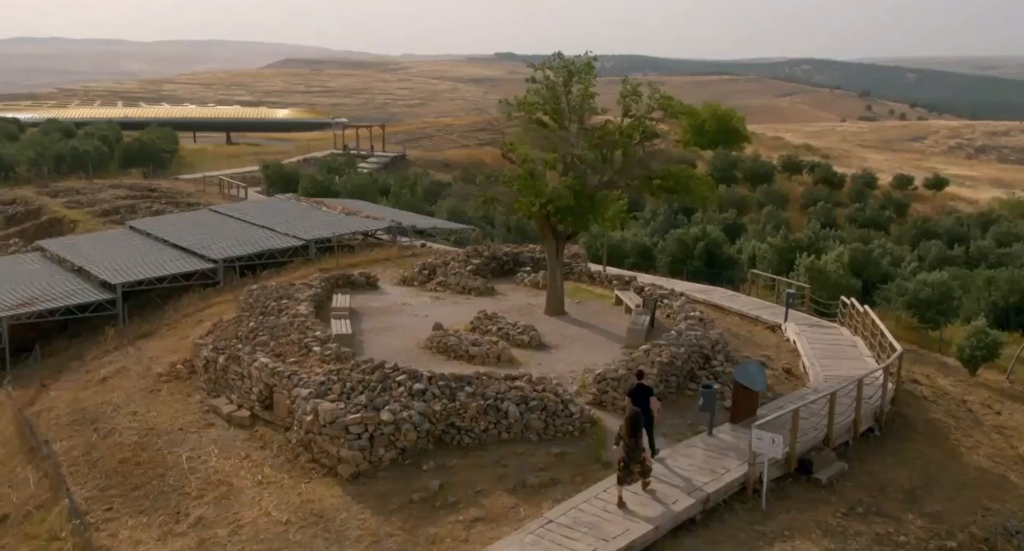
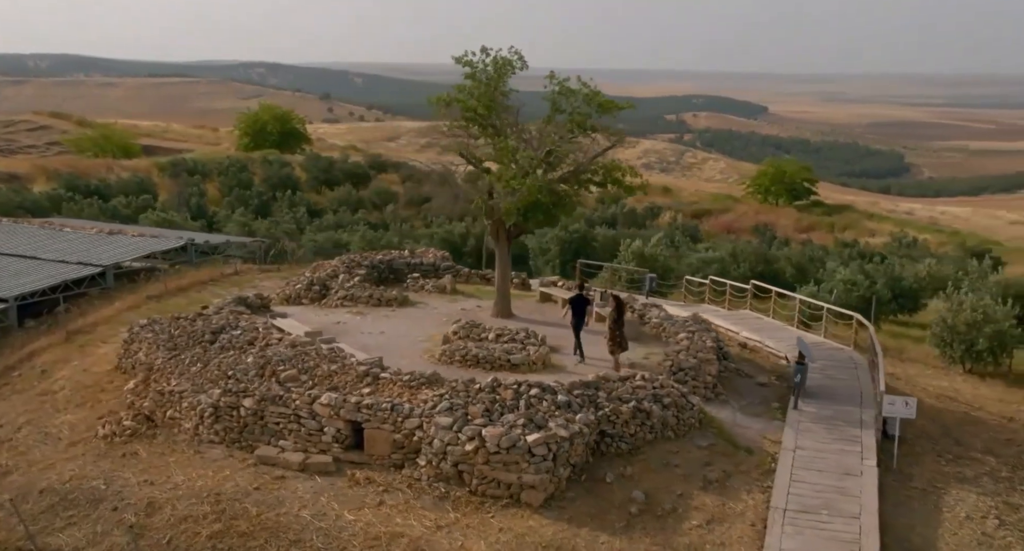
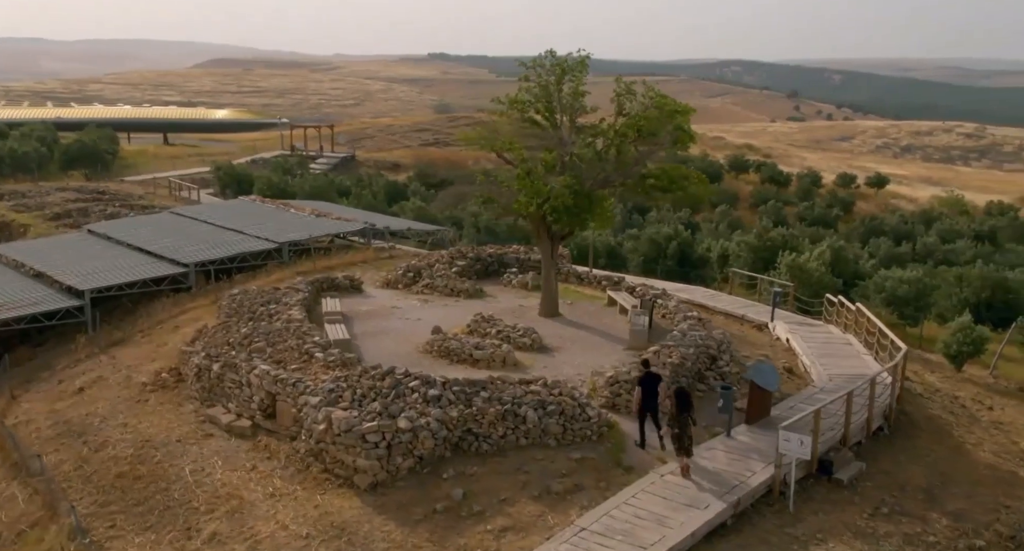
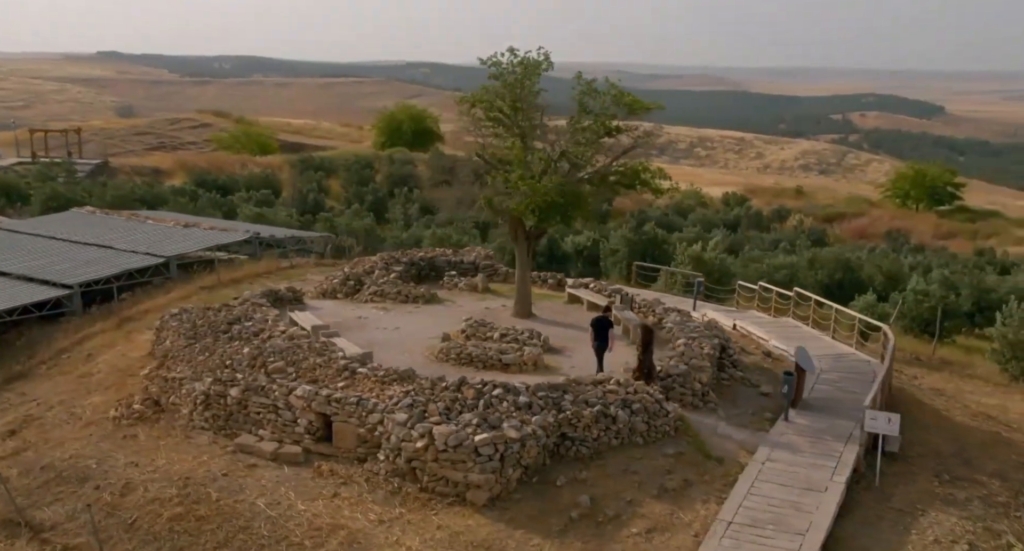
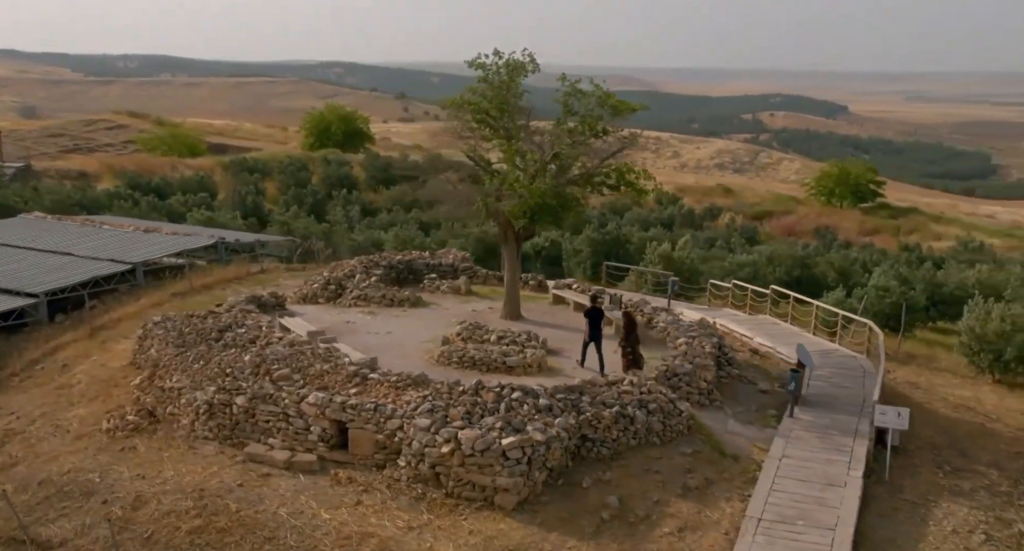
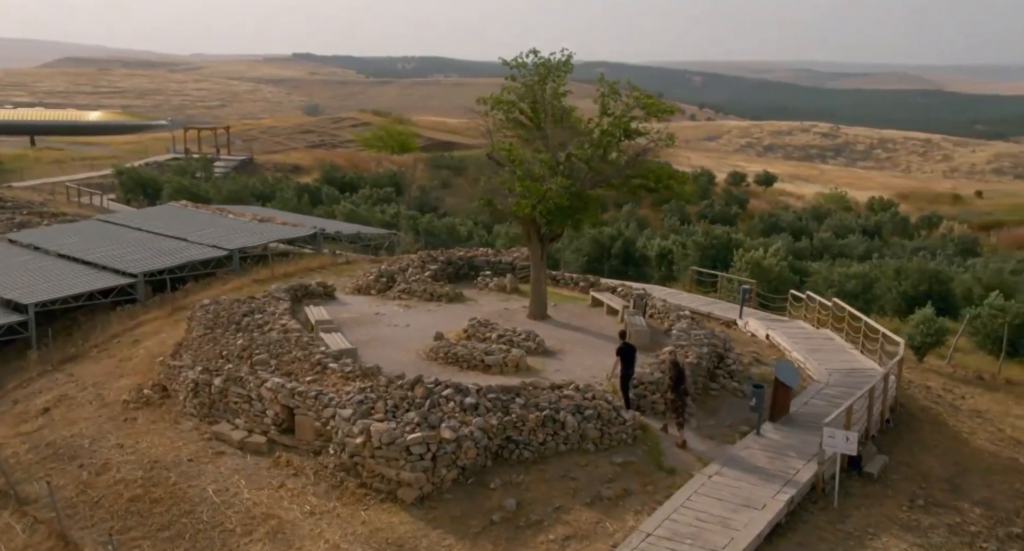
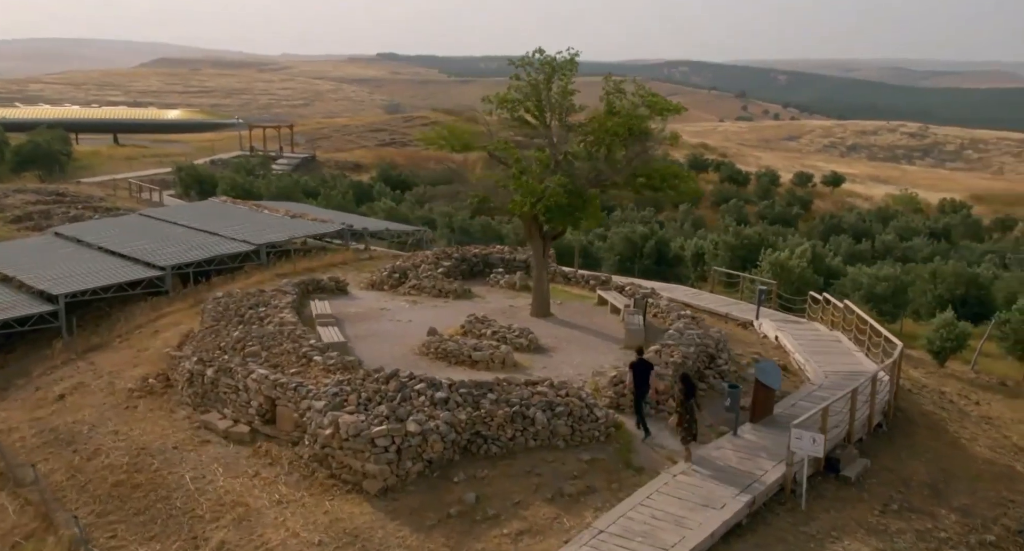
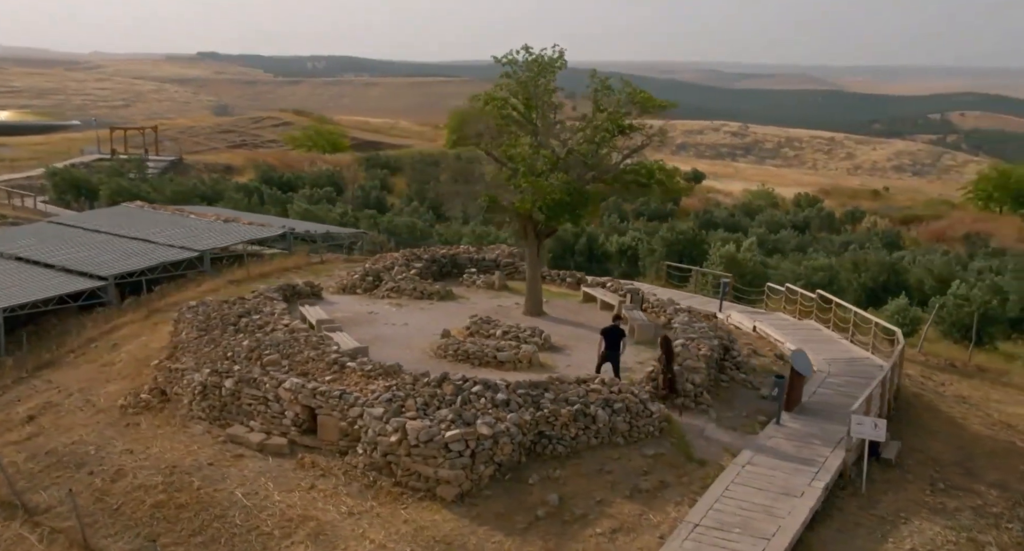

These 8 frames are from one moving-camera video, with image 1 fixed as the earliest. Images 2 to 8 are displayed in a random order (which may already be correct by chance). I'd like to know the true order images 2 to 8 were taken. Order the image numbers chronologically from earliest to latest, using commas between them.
3, 7, 6, 8, 4, 5, 2
